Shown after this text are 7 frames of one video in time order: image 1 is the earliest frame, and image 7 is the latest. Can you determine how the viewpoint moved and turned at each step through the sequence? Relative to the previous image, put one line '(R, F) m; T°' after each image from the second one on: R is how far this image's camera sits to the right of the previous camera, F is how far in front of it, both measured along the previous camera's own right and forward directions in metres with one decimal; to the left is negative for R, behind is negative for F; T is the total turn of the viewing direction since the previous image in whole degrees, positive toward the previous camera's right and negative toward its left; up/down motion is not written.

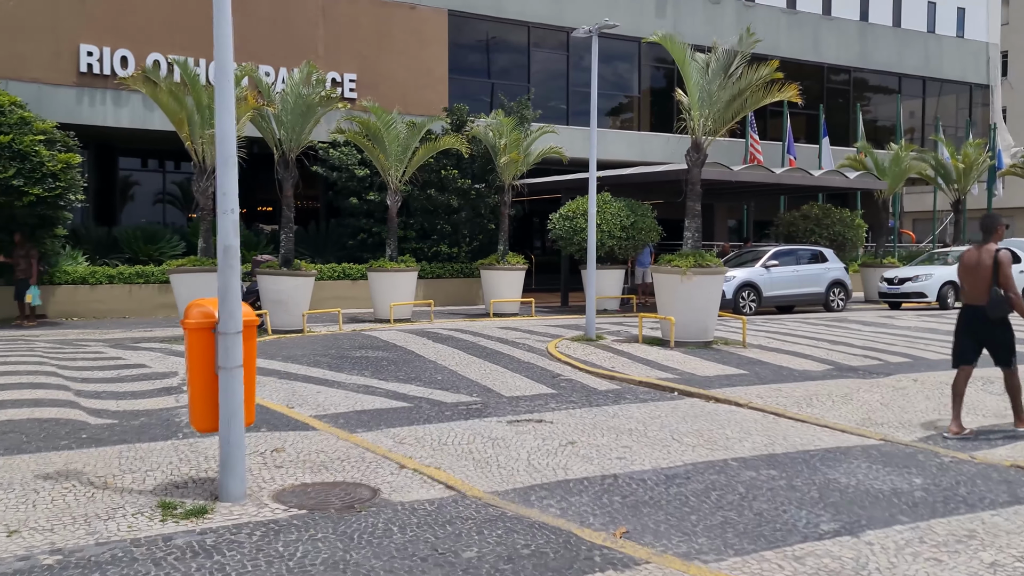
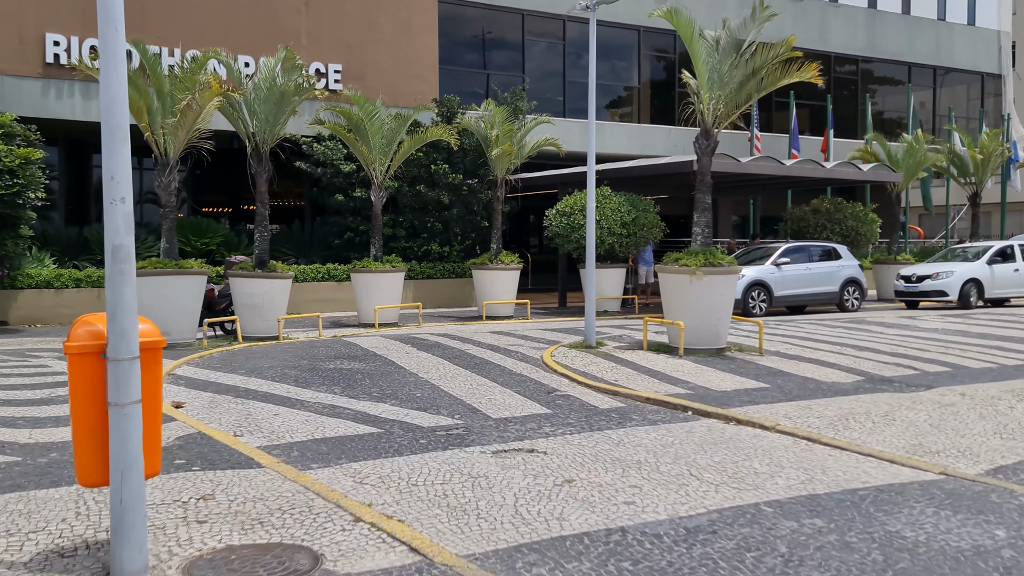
(+0.1, +1.2) m; 0°
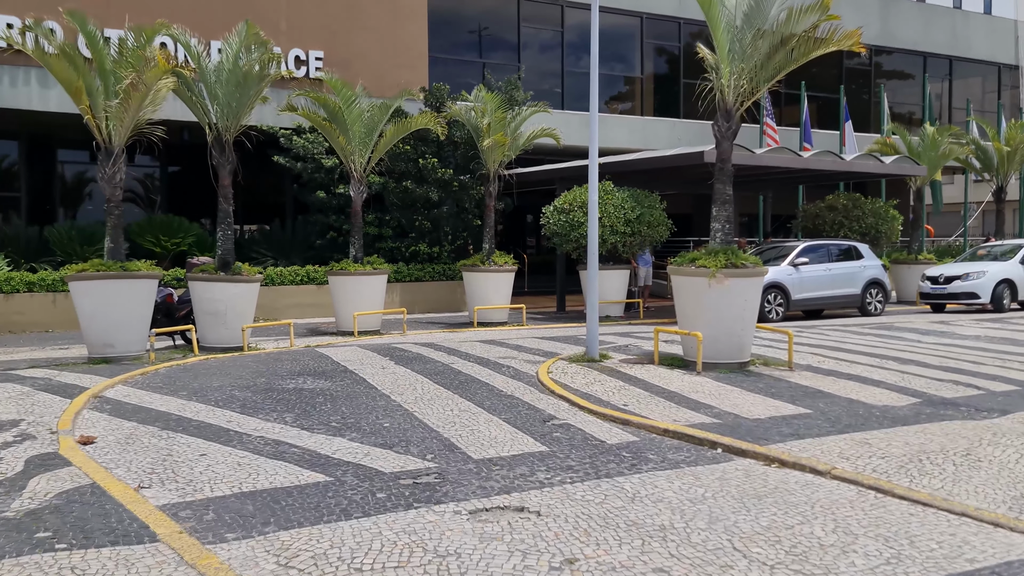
(+0.1, +1.5) m; 0°
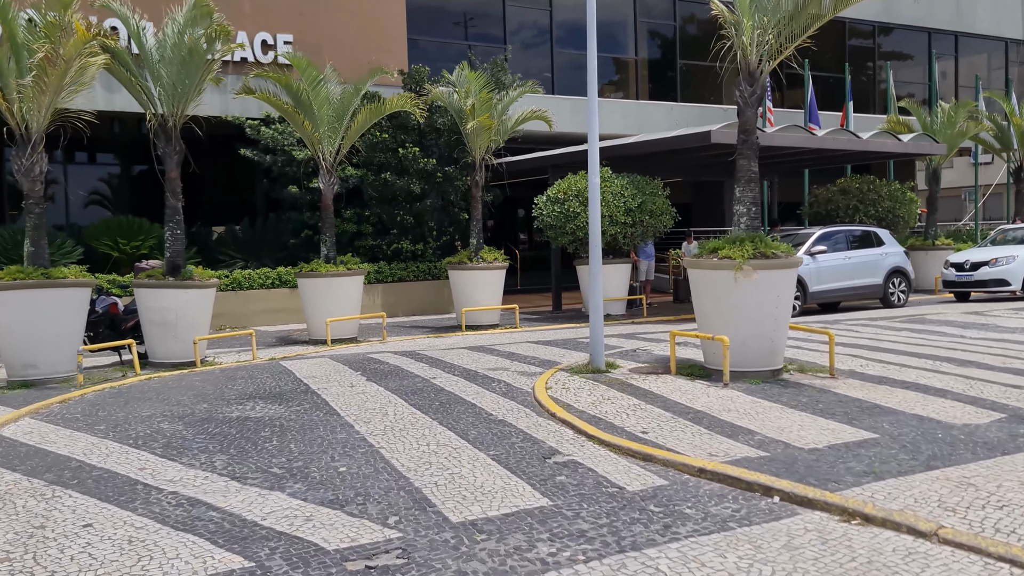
(0.0, +1.5) m; 0°
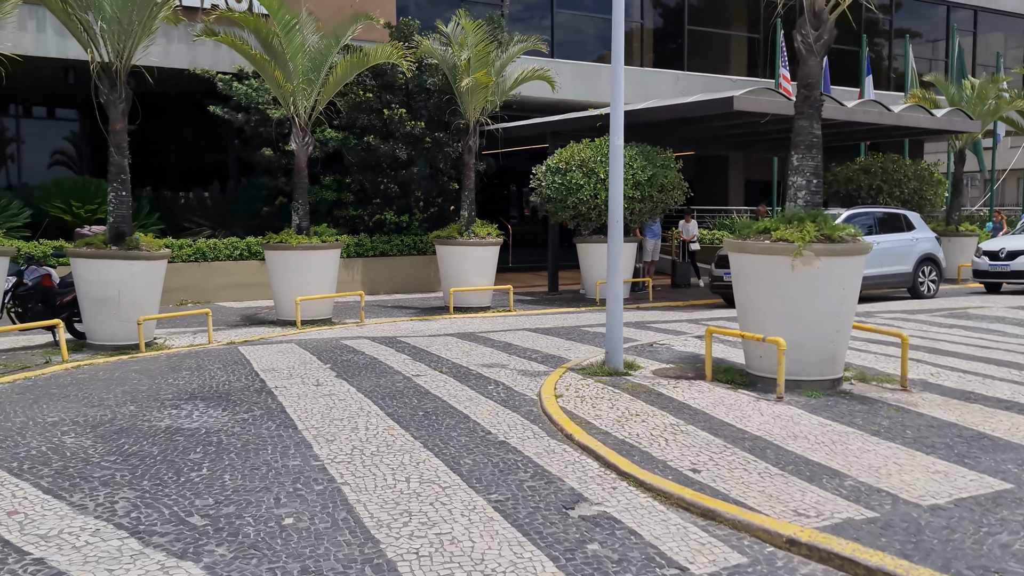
(-0.1, +1.5) m; +1°
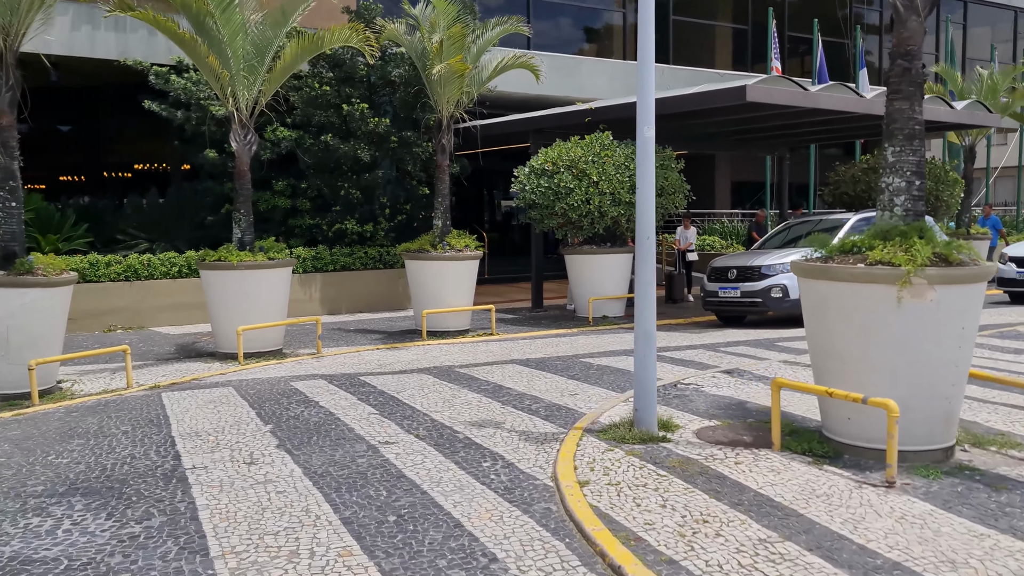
(-0.2, +1.8) m; +2°
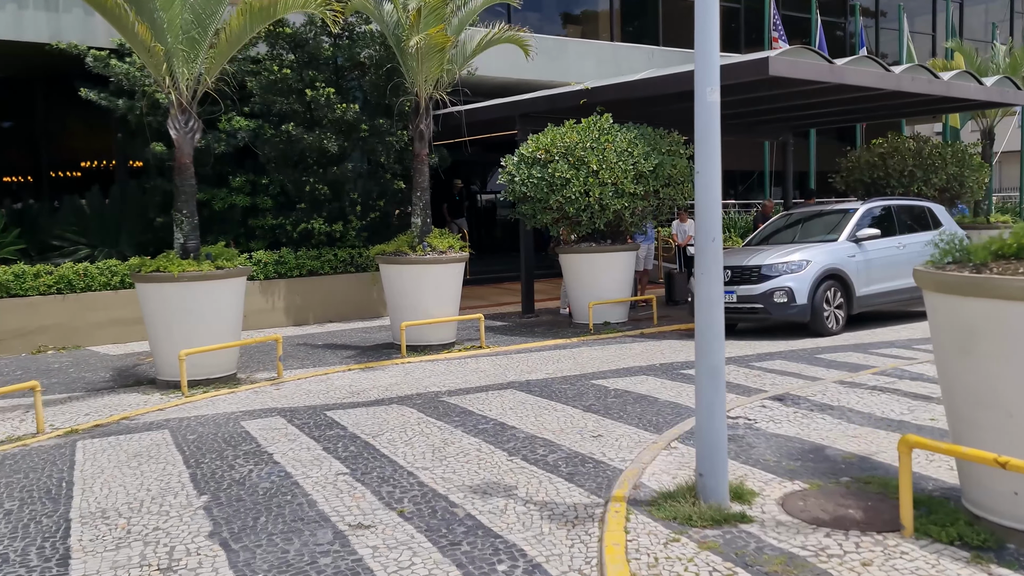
(-0.2, +1.5) m; +2°
